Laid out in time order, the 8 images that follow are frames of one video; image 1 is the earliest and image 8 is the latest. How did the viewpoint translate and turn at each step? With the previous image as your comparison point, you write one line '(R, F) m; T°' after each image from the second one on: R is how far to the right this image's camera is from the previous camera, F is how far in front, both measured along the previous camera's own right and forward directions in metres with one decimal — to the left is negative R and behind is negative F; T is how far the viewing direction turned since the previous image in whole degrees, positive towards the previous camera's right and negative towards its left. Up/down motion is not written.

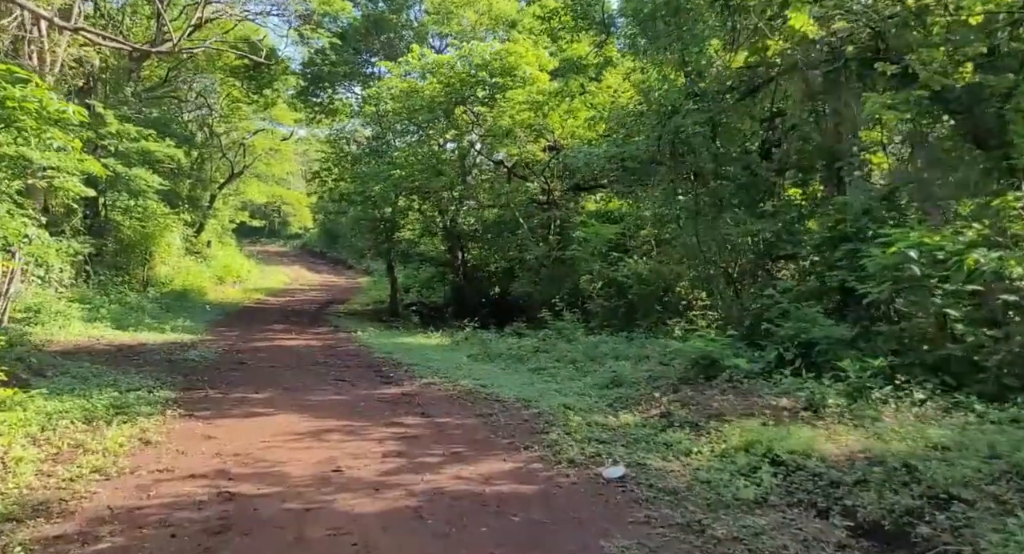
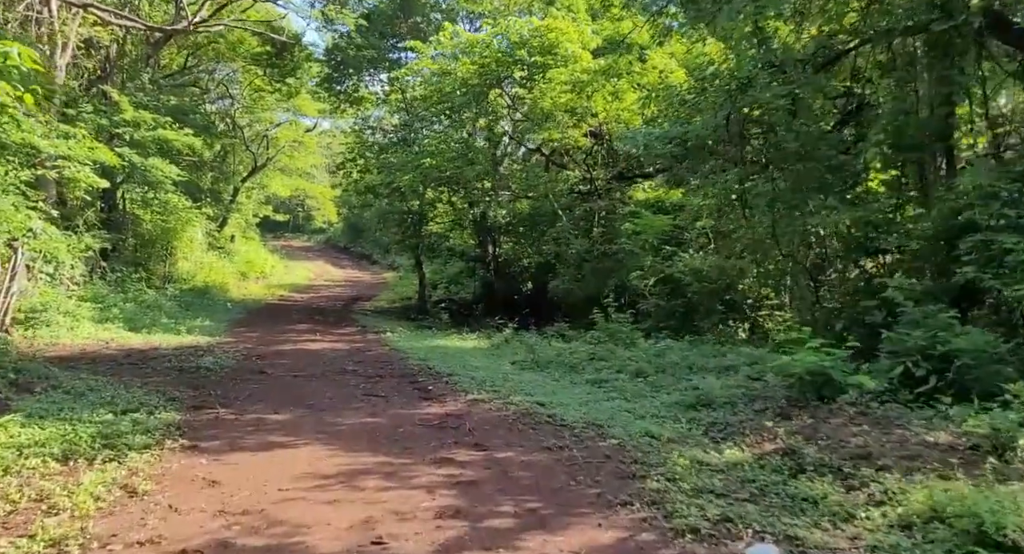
(-0.3, +1.5) m; -1°
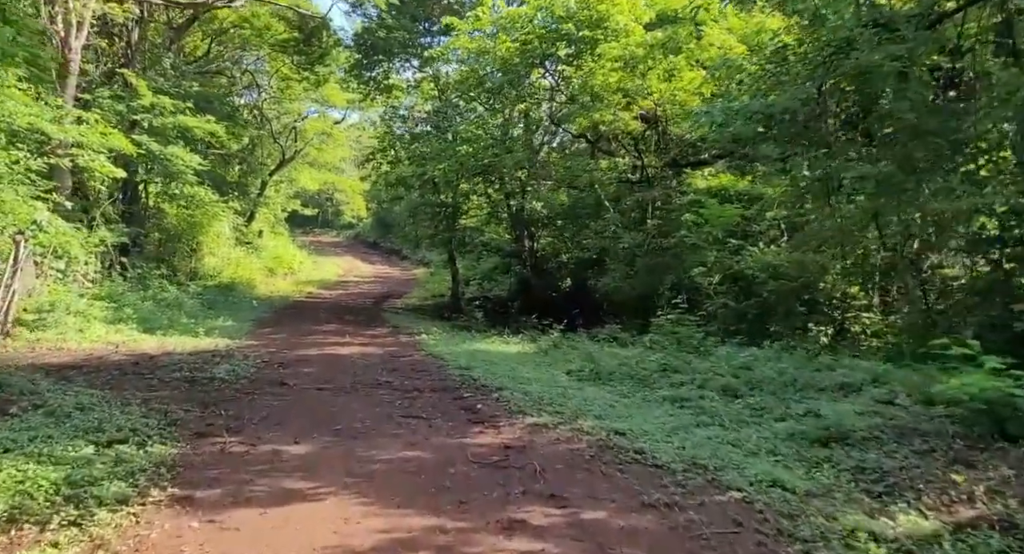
(-0.3, +1.6) m; -2°
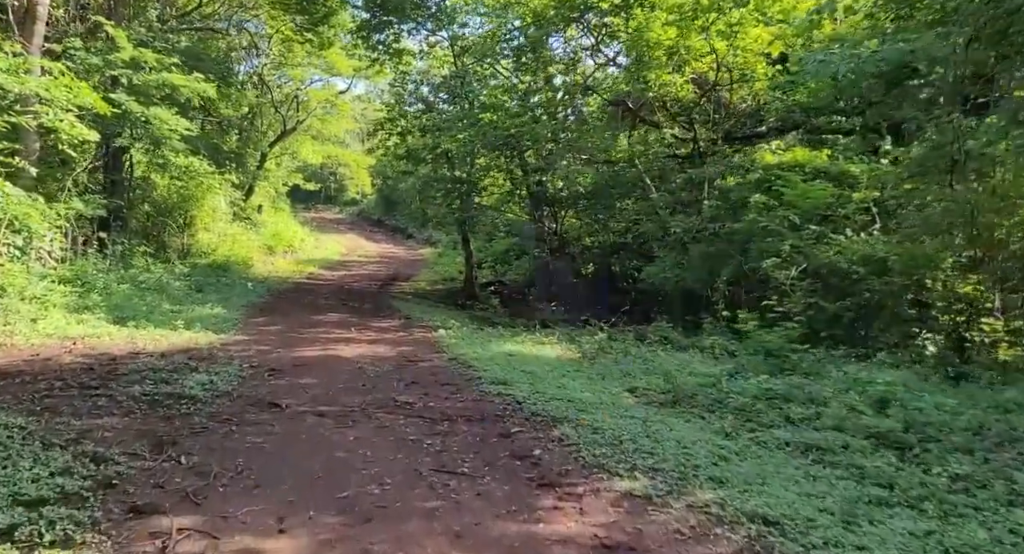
(-0.5, +2.3) m; 0°
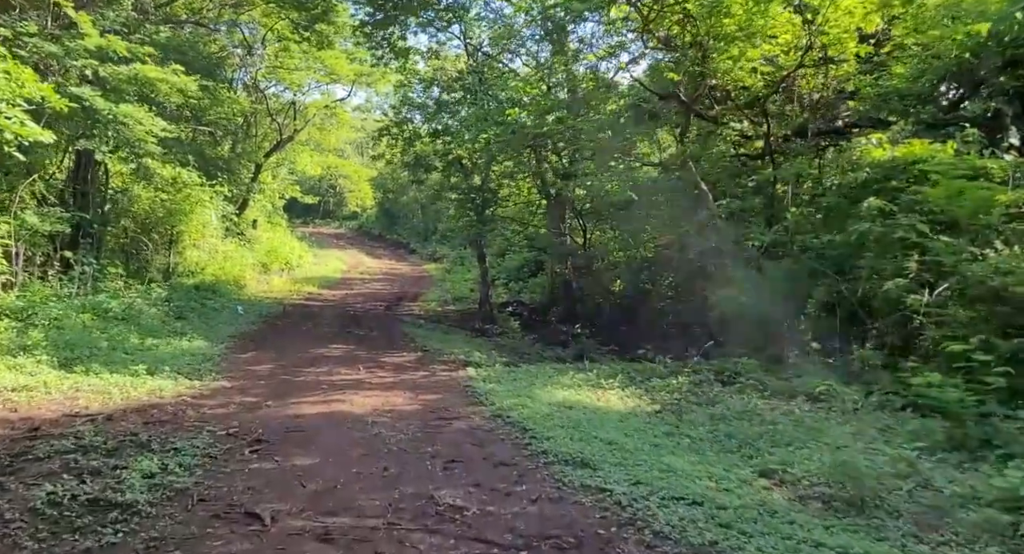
(-0.6, +2.7) m; 0°
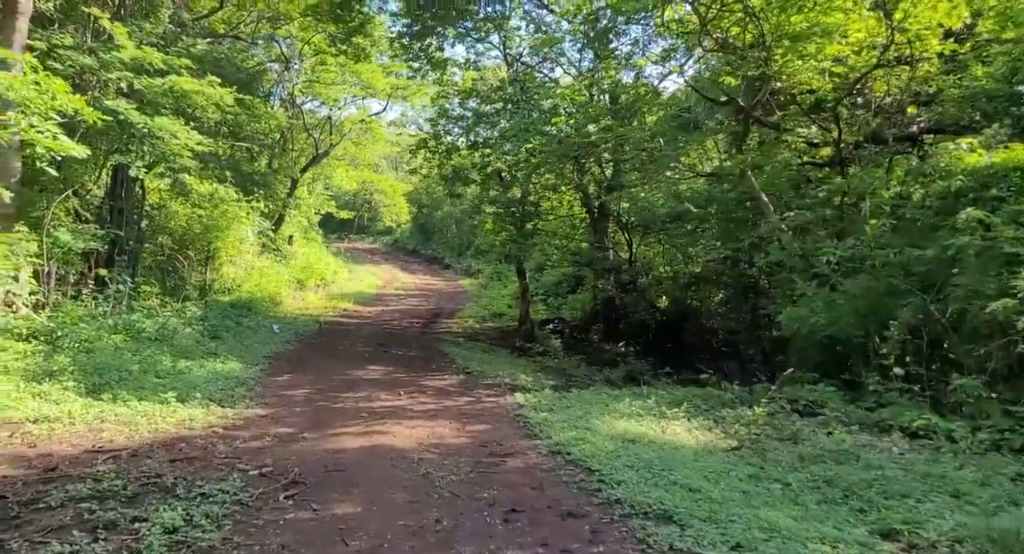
(-0.2, +0.8) m; -2°
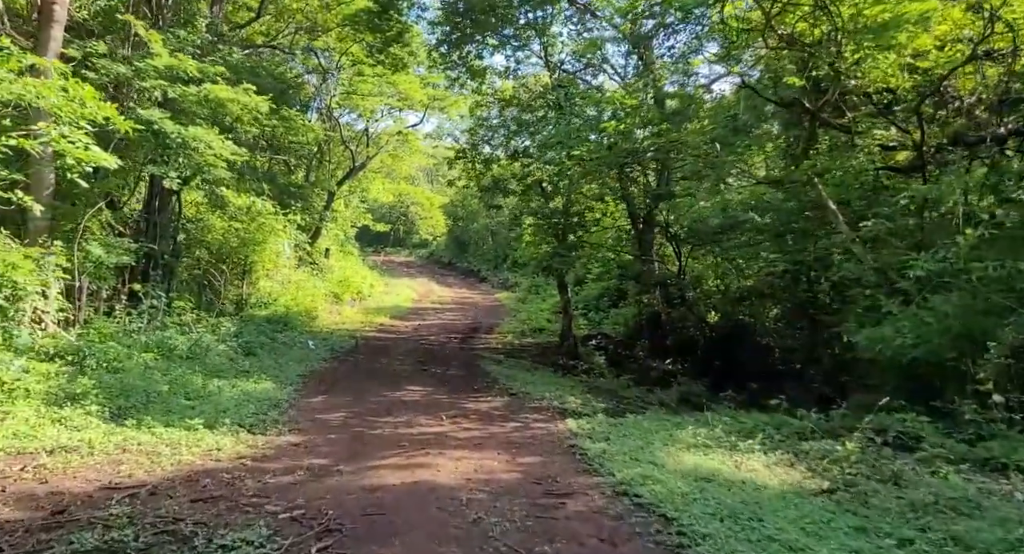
(-0.2, +0.8) m; -2°
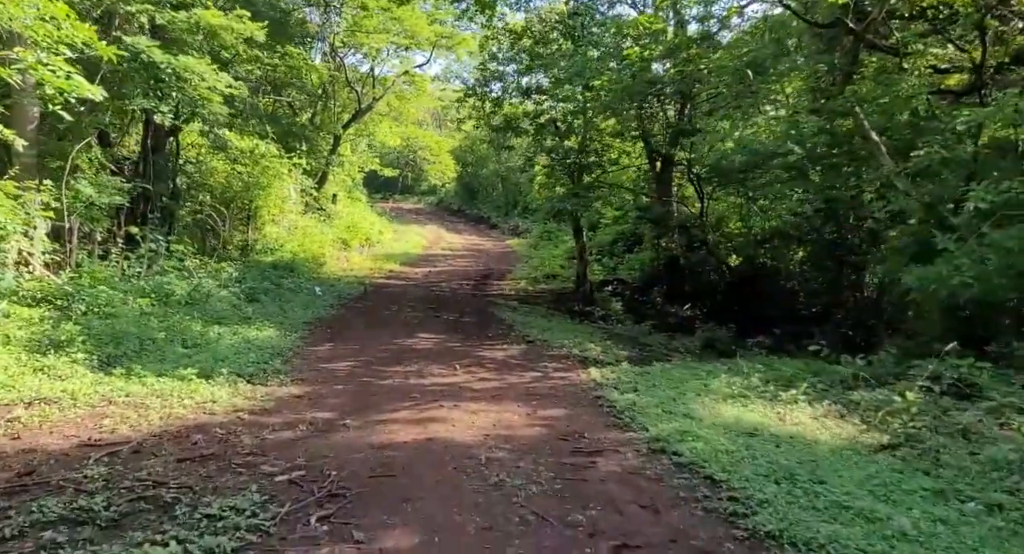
(-0.1, +0.8) m; -1°
